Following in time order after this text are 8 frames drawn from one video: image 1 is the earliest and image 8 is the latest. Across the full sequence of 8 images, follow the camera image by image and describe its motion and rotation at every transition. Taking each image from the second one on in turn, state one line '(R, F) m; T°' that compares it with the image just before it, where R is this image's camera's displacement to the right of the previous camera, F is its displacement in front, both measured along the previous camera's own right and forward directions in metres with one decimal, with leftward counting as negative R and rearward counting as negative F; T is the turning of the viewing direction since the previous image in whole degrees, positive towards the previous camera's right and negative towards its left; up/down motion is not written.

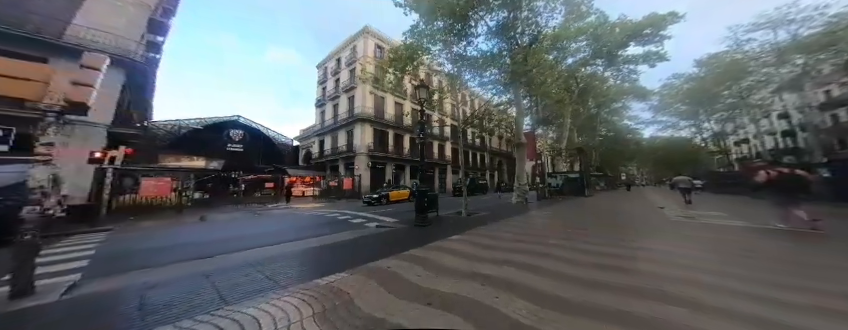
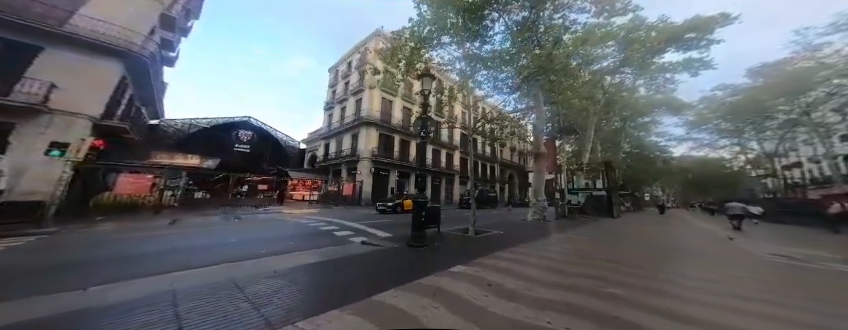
(+0.2, +1.0) m; -3°
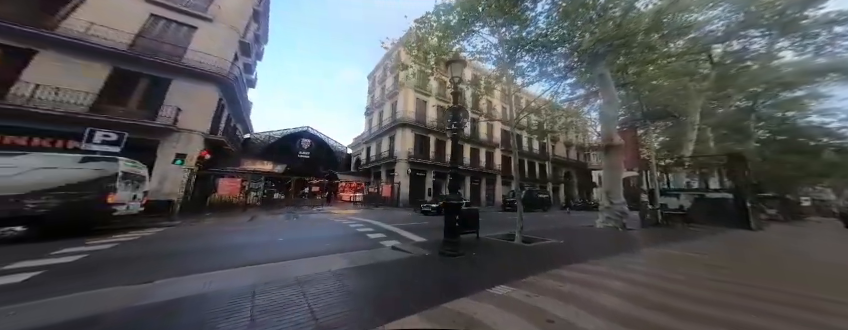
(+0.1, +0.4) m; -11°
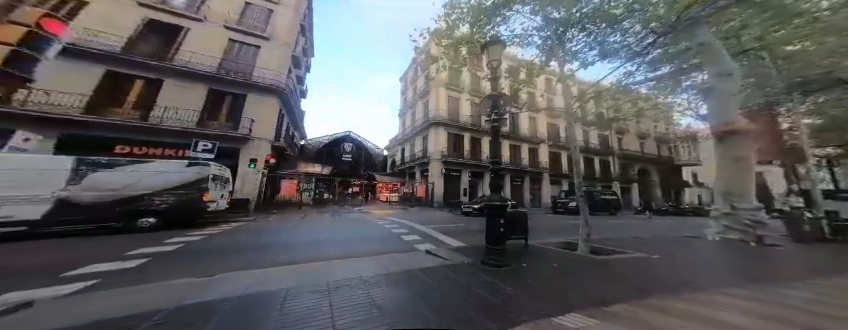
(0.0, +0.3) m; -9°
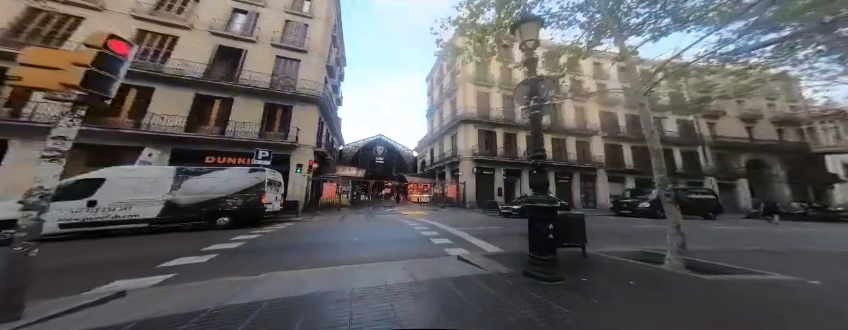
(0.0, +0.3) m; -8°
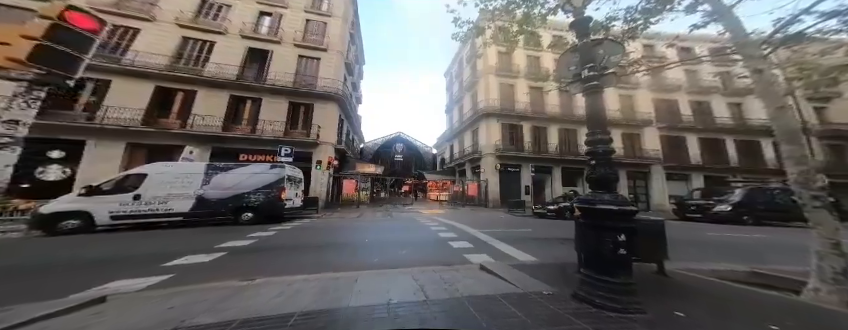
(0.0, +0.5) m; -5°
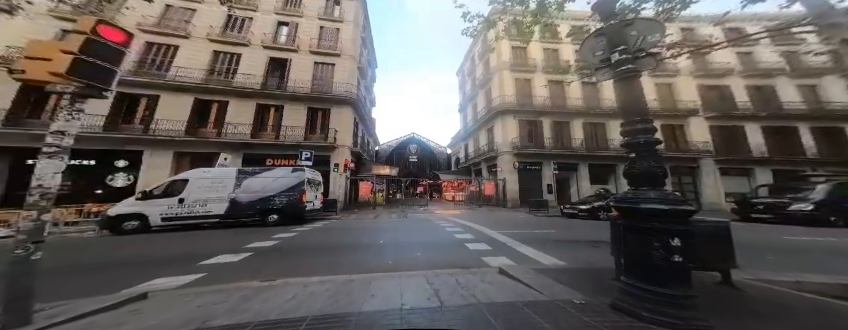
(0.0, +0.1) m; -4°
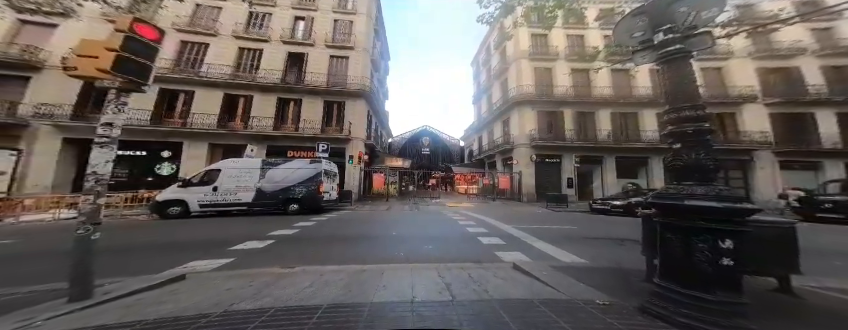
(0.0, +0.1) m; -3°
